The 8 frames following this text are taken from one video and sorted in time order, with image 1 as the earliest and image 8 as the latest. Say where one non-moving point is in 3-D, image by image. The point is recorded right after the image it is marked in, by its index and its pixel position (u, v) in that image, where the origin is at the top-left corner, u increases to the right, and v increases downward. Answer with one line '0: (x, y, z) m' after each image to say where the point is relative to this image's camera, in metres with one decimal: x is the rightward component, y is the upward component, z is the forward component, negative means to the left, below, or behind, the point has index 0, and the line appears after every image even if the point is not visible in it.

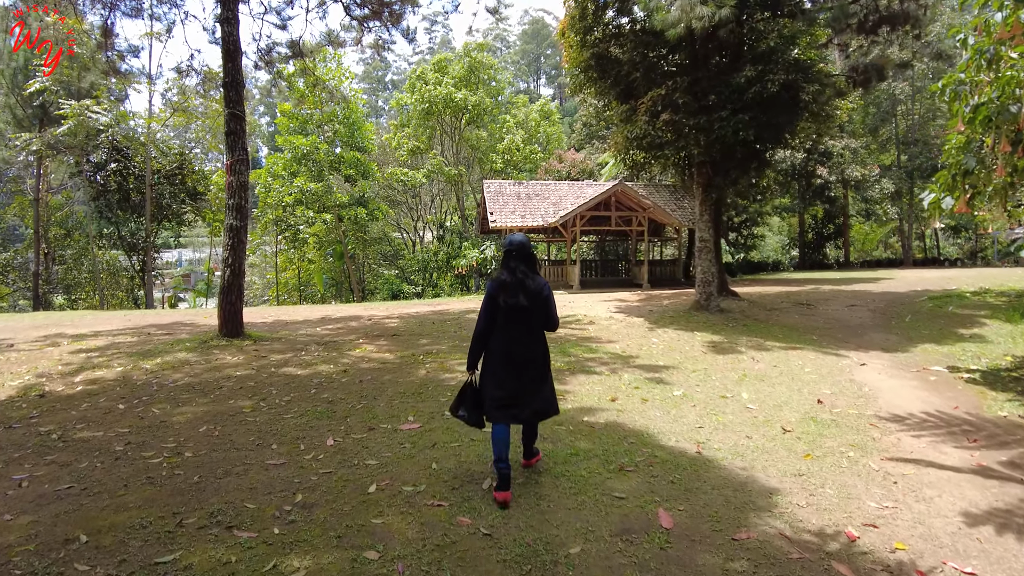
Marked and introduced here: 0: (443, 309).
0: (-1.3, -0.4, +13.7) m
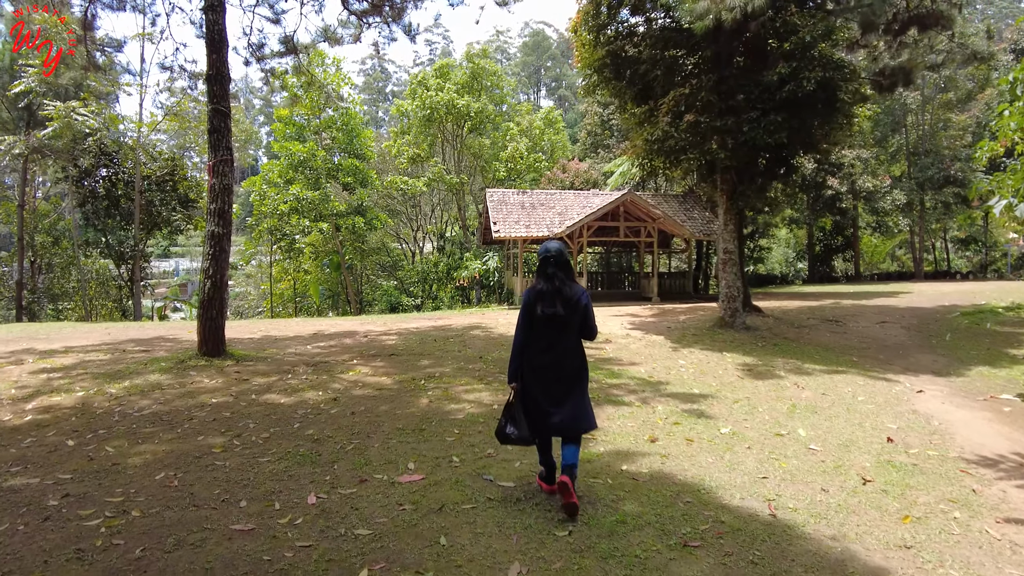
0: (-1.2, -0.7, +12.8) m
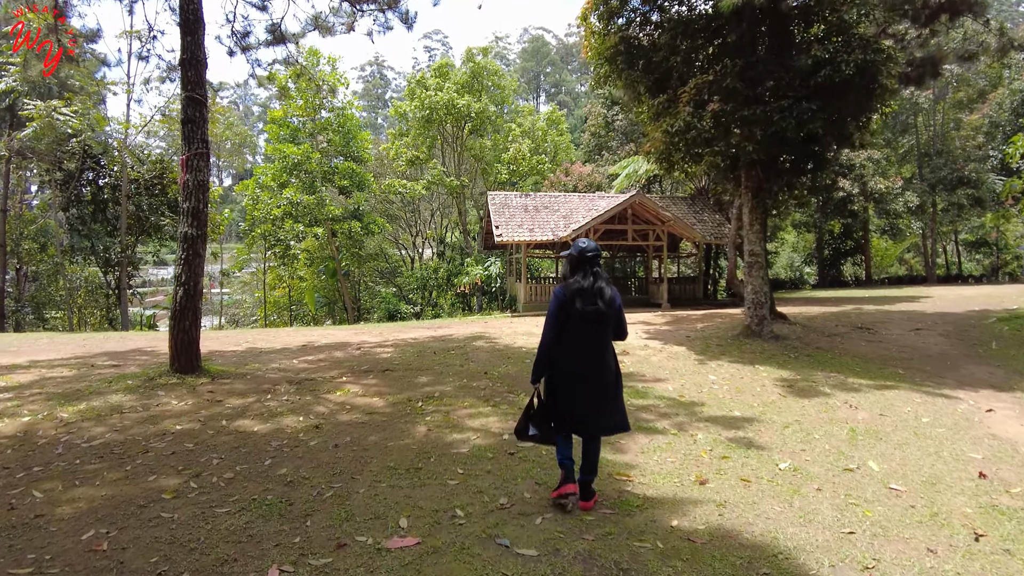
0: (-1.1, -0.8, +11.8) m
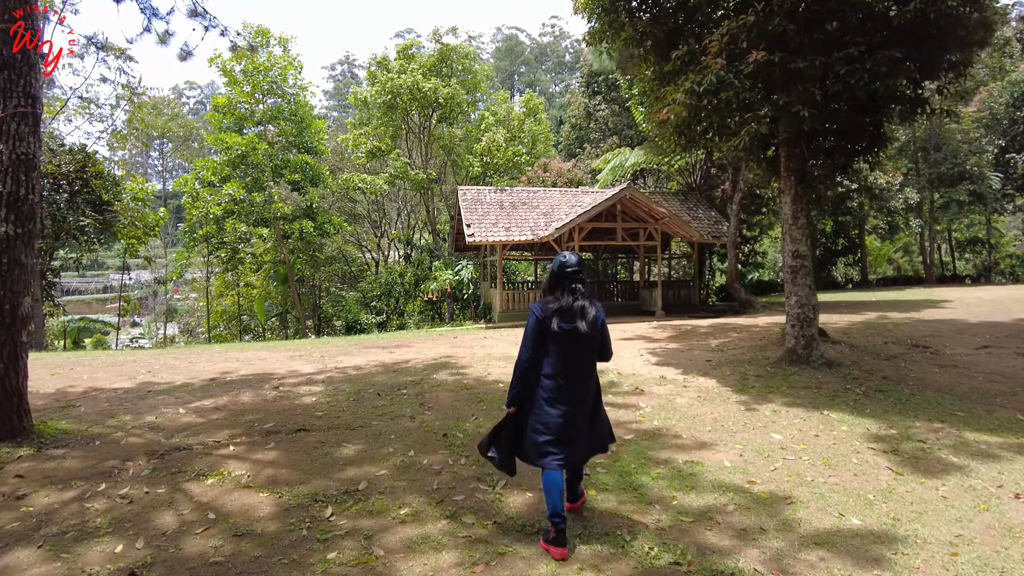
0: (-1.5, -1.0, +9.4) m
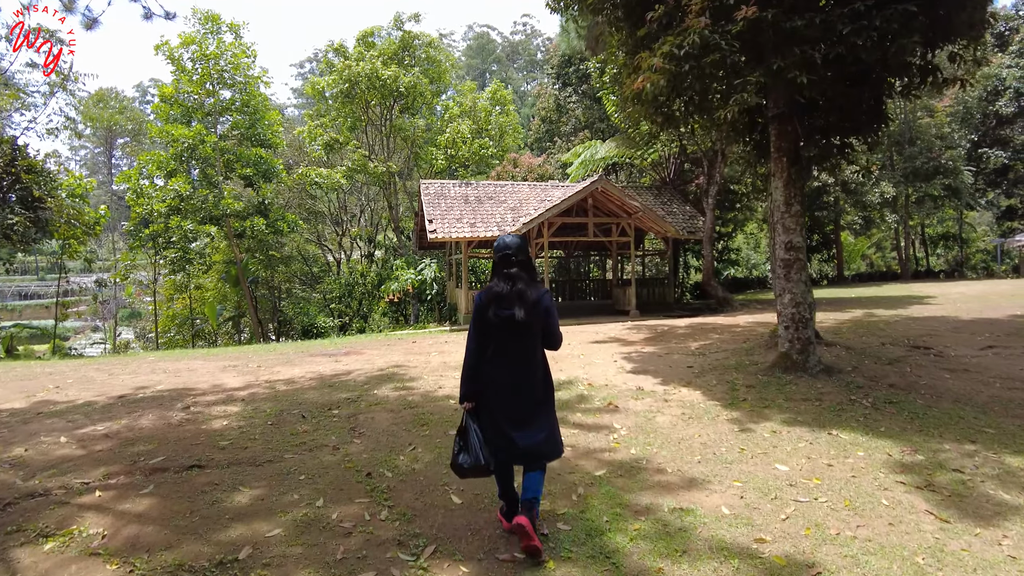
0: (-2.0, -1.0, +8.3) m
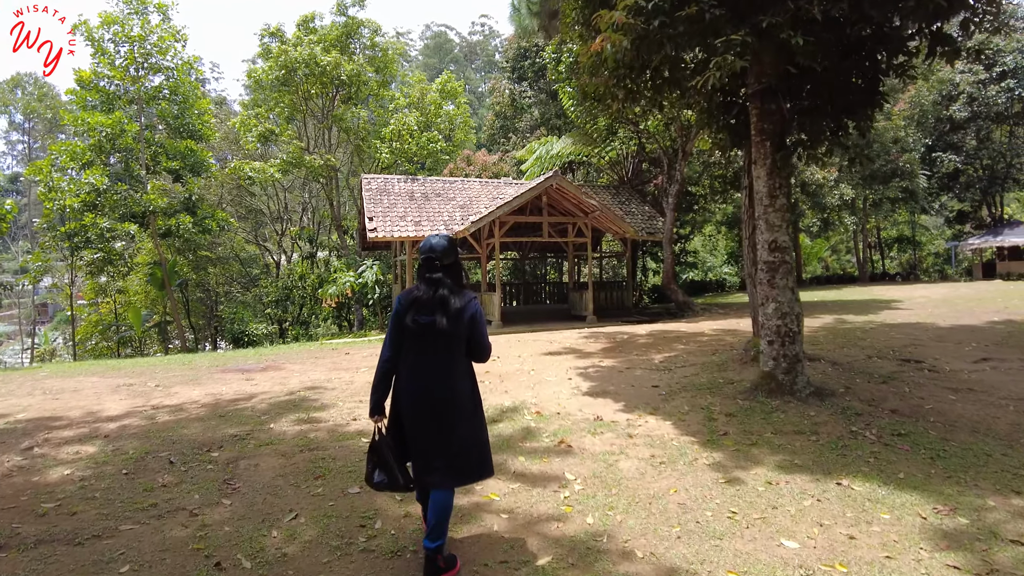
0: (-2.6, -1.0, +6.9) m
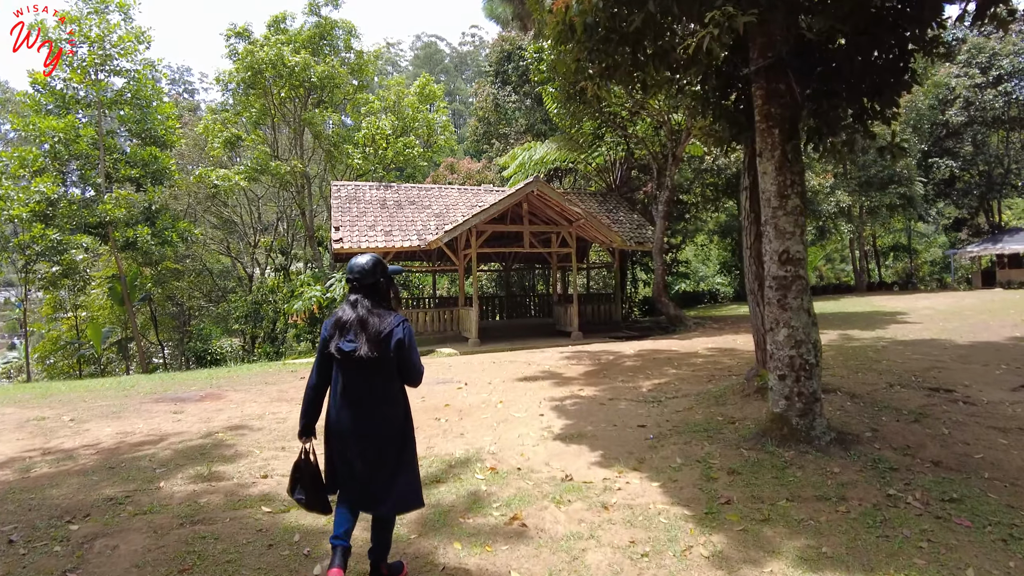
0: (-2.9, -1.2, +5.8) m
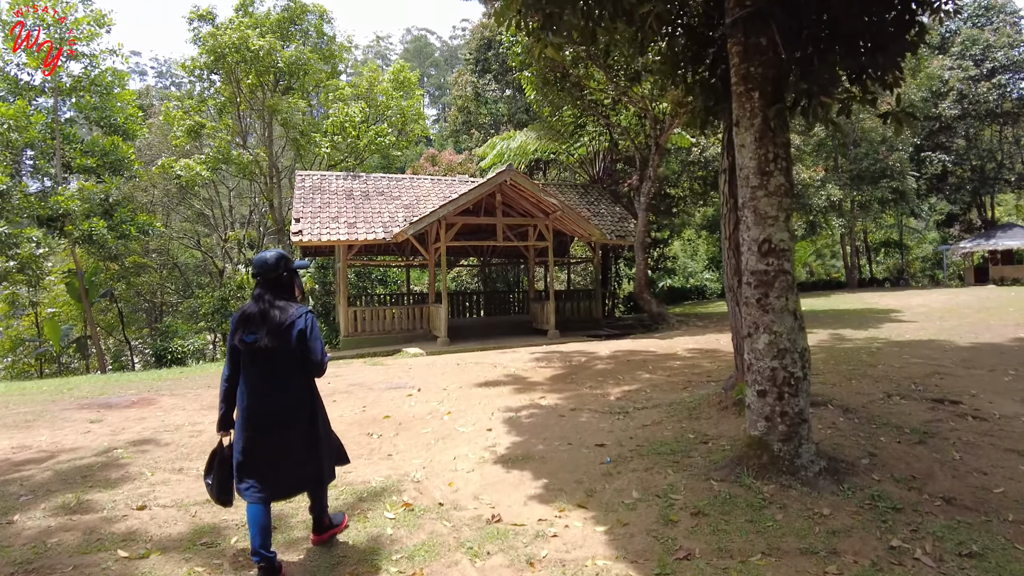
0: (-3.3, -1.2, +5.0) m
